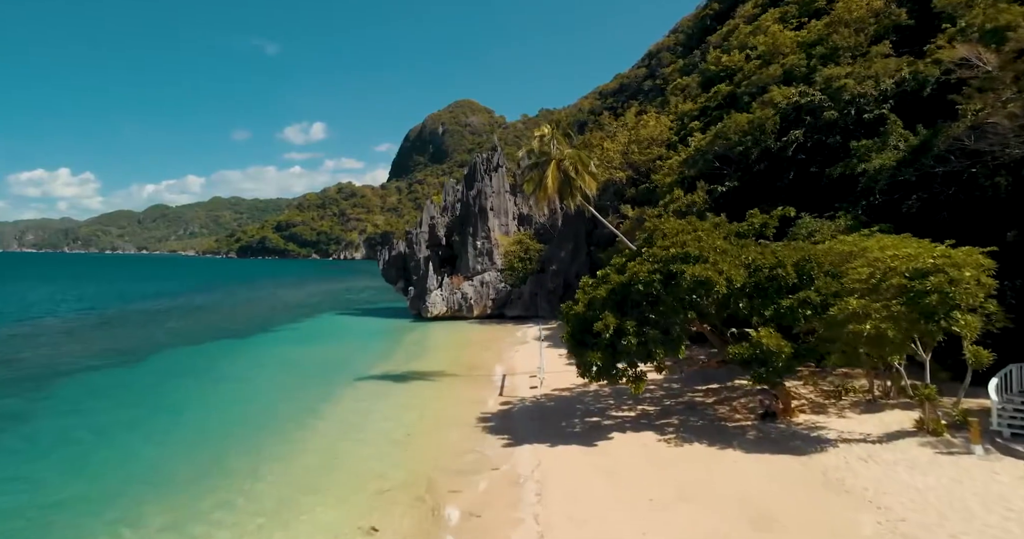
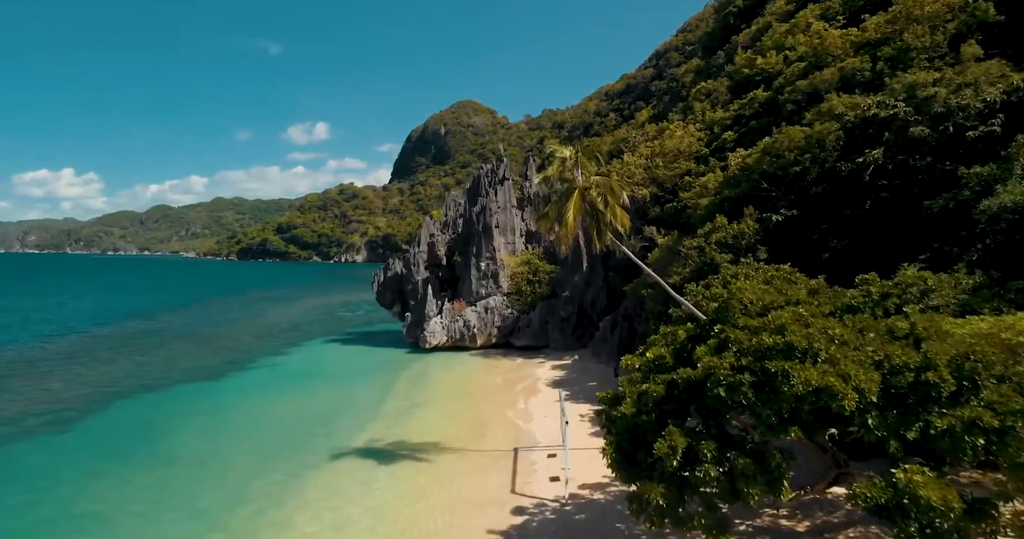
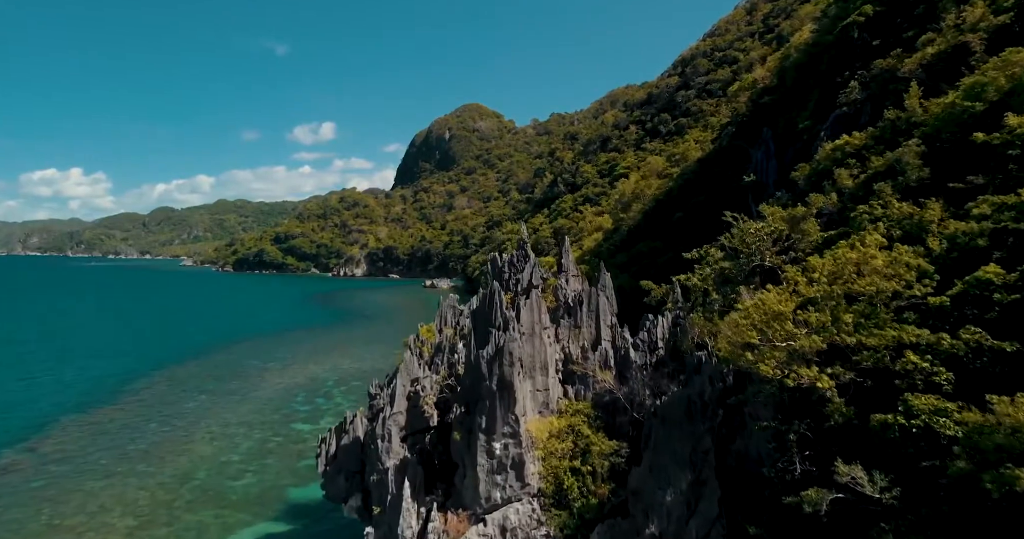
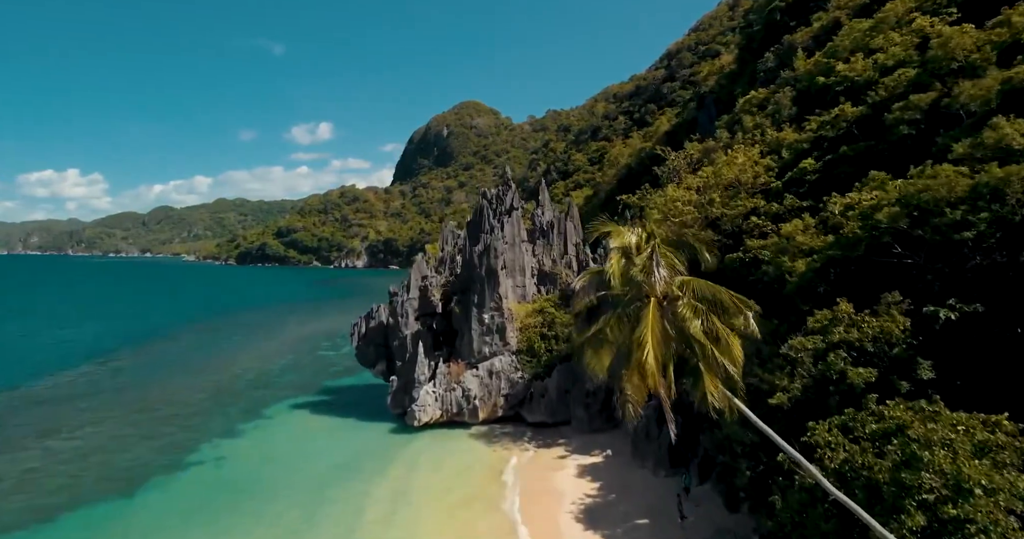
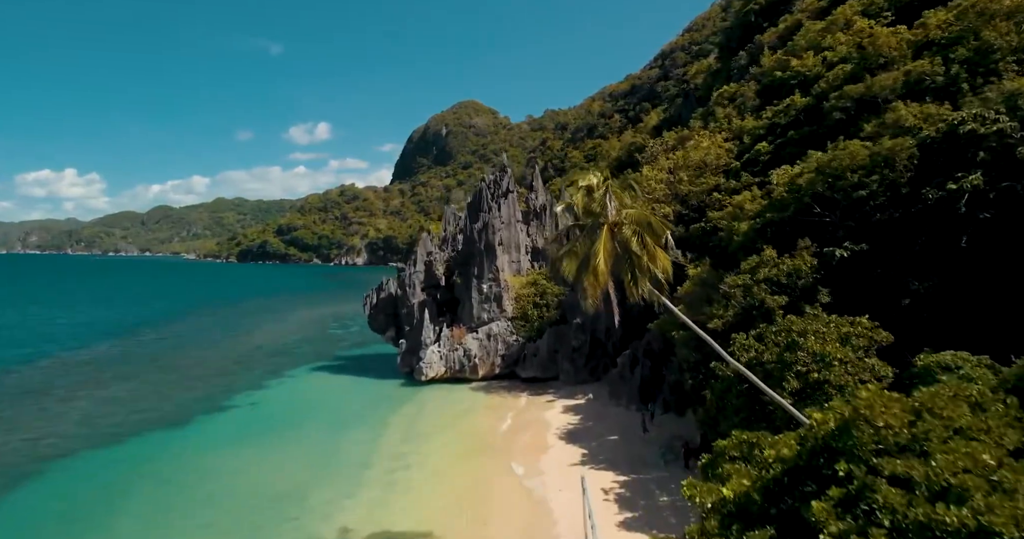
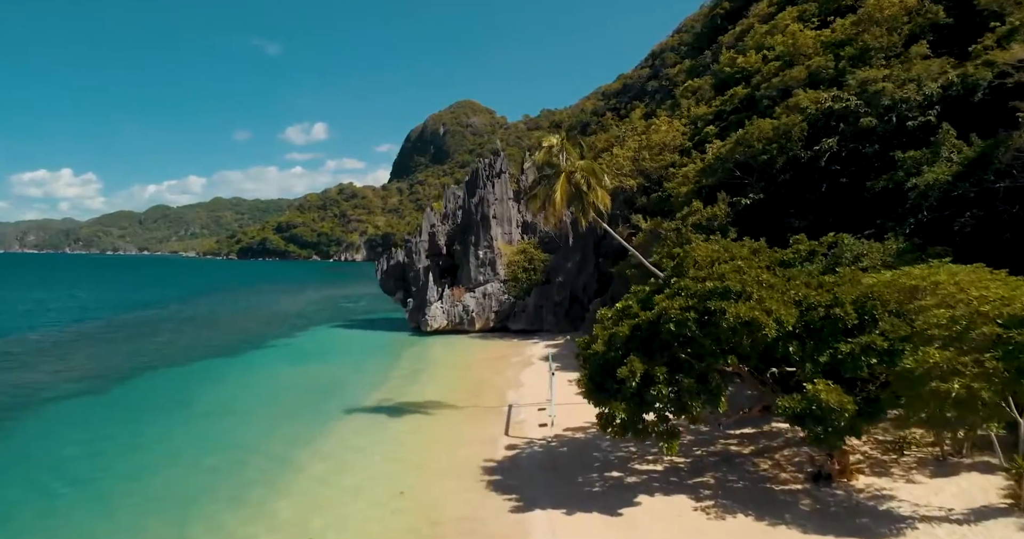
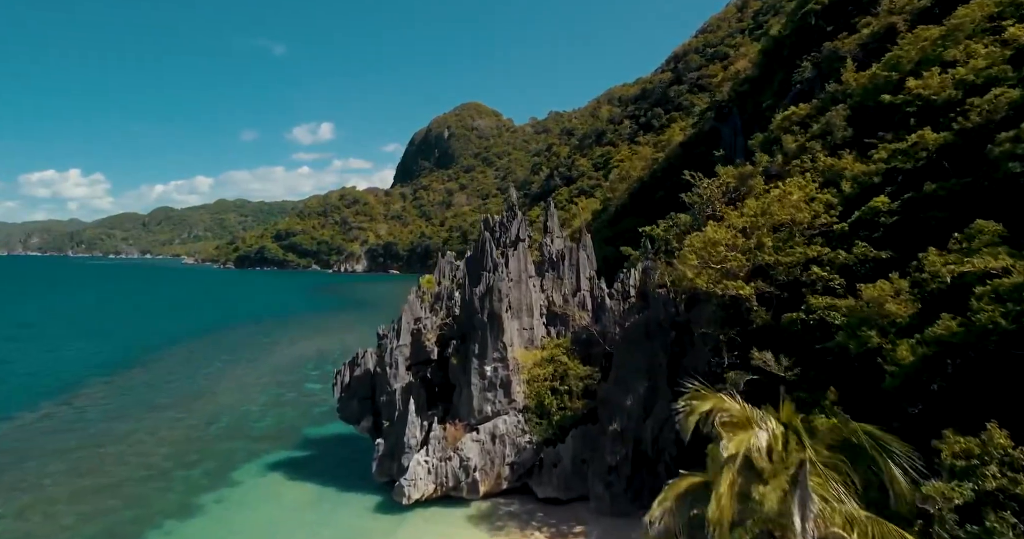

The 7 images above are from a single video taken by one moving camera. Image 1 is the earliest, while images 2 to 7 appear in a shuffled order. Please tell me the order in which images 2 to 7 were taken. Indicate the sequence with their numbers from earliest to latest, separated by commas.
6, 2, 5, 4, 7, 3
